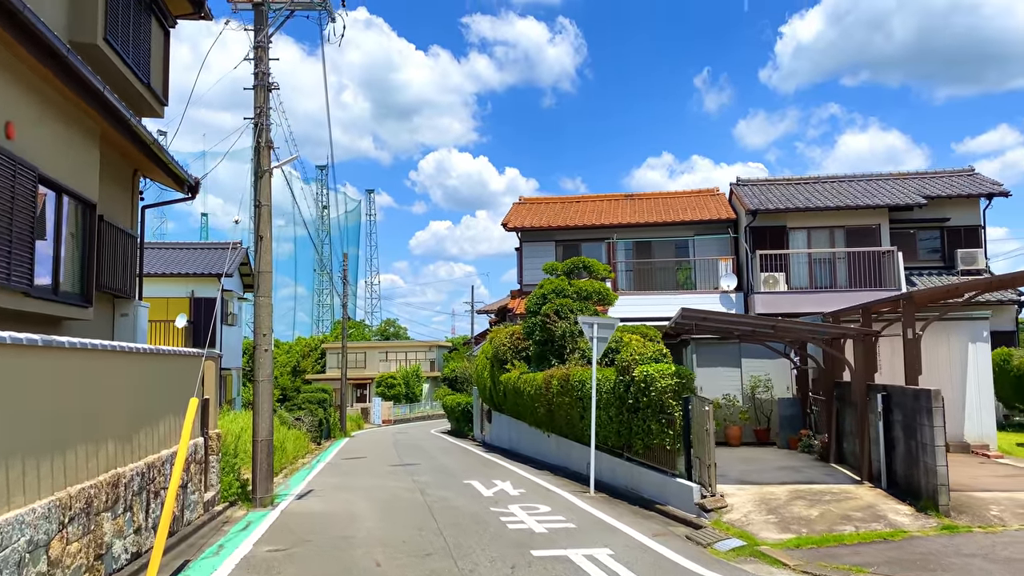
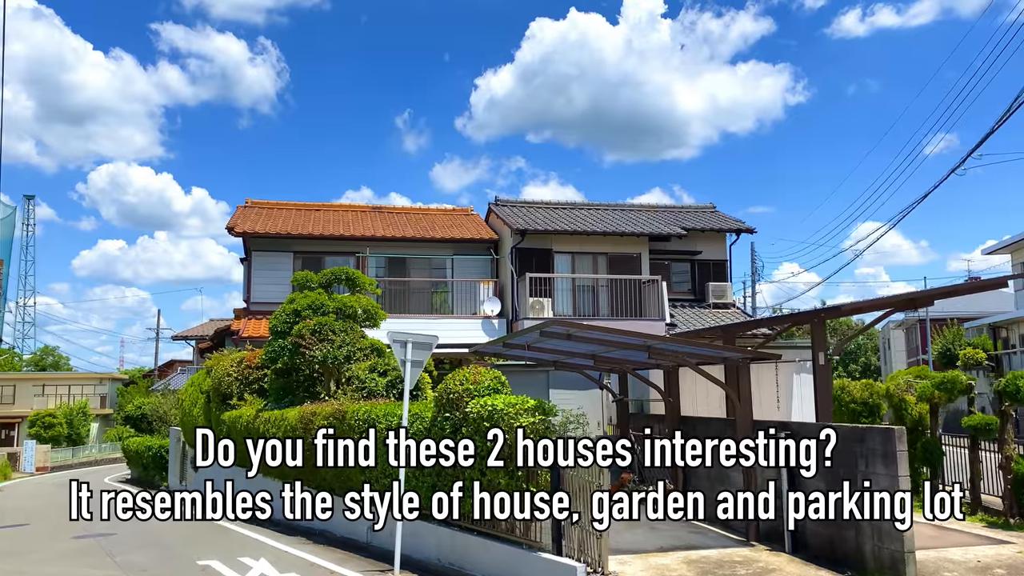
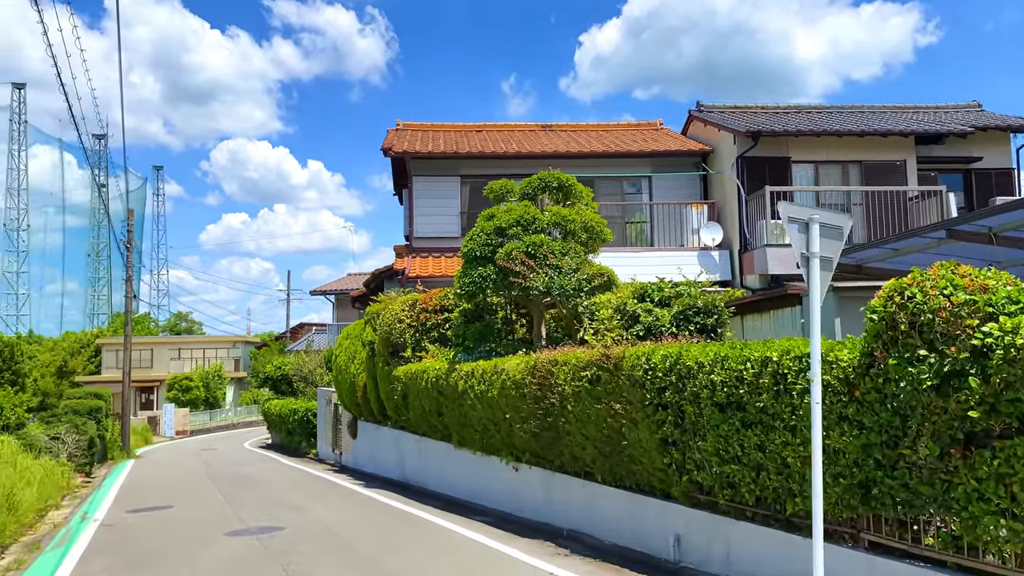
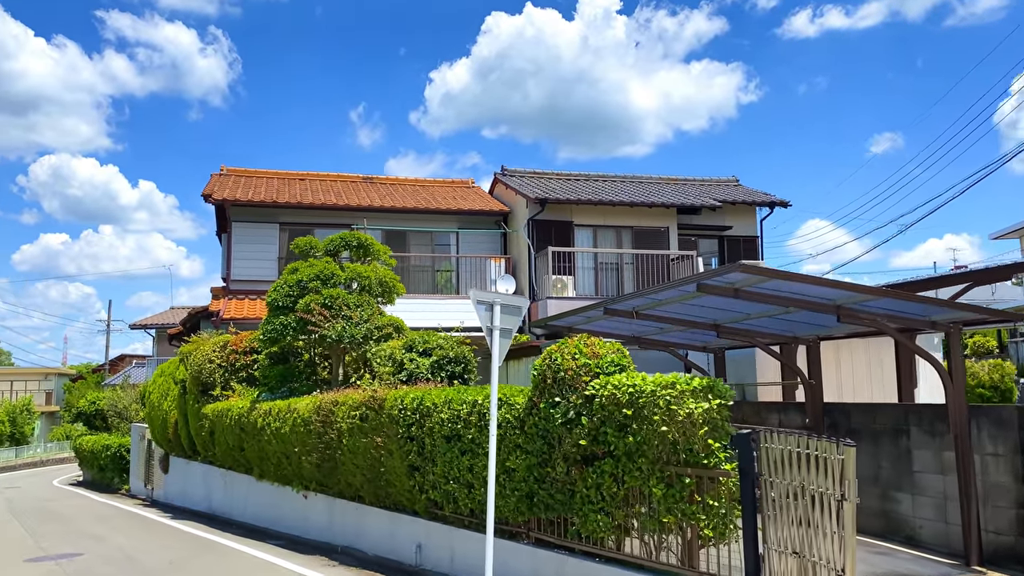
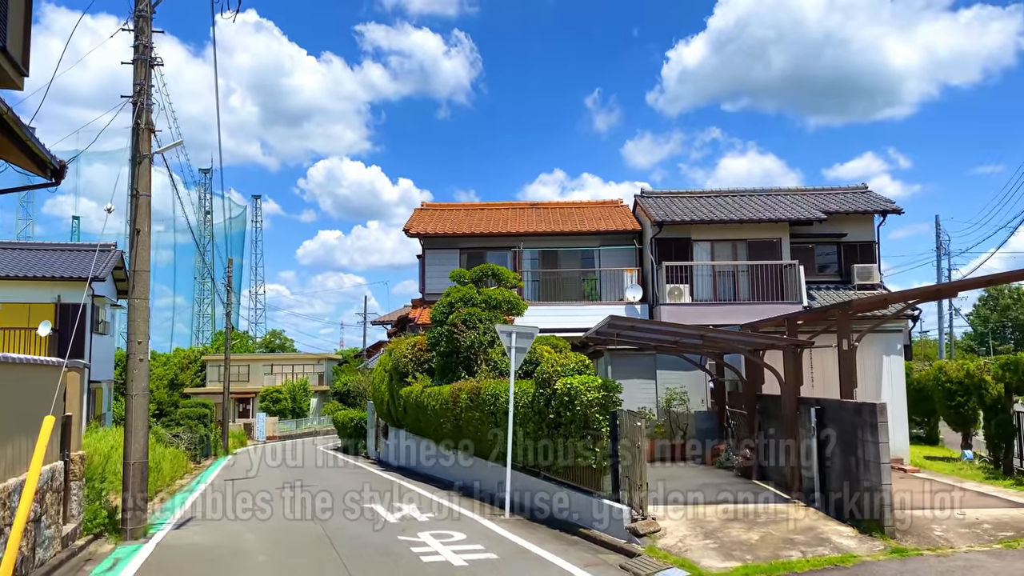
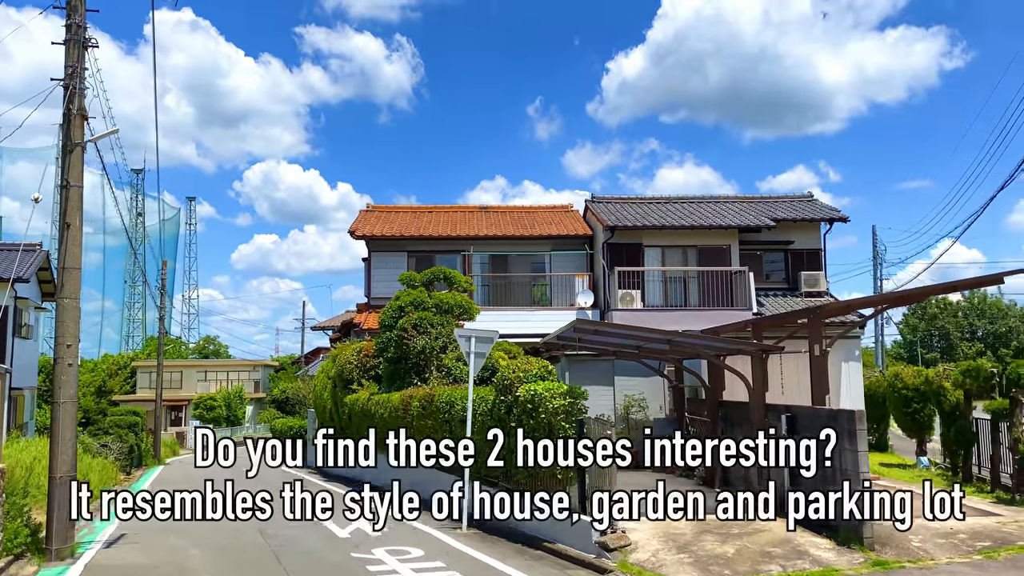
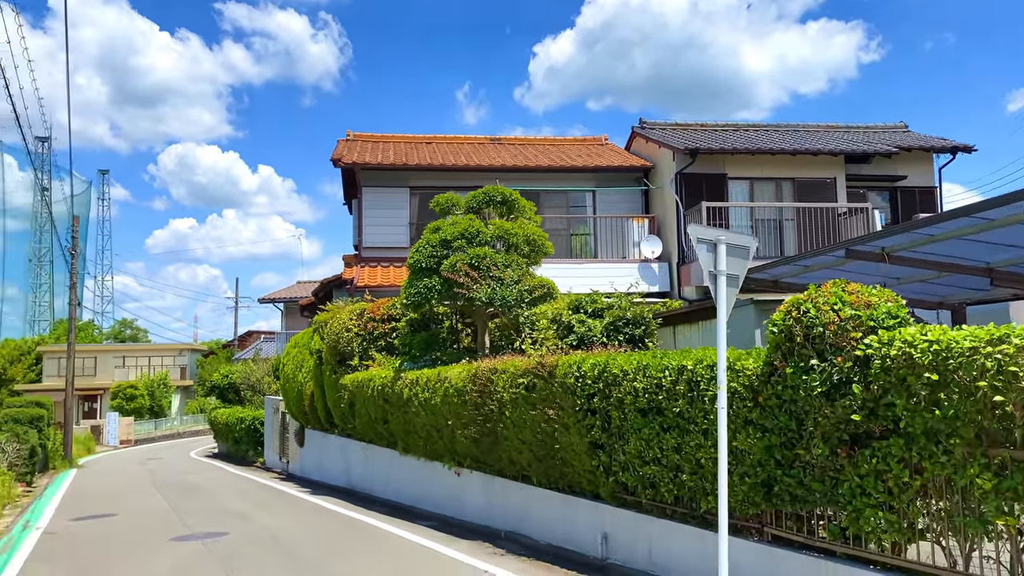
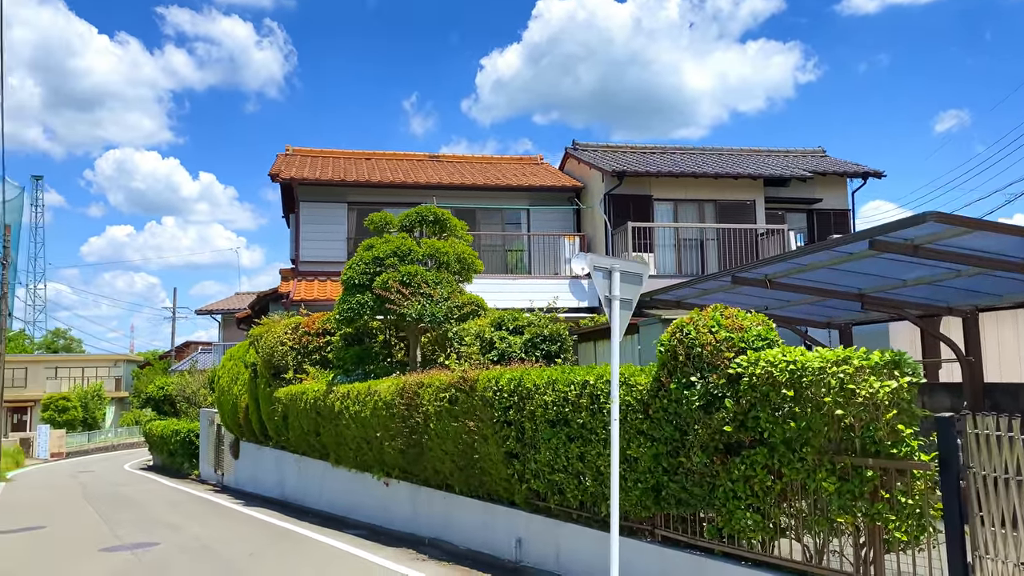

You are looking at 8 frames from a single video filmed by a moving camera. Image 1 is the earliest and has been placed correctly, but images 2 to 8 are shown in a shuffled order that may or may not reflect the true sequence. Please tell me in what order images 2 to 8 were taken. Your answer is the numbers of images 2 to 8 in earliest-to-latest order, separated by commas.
5, 6, 2, 4, 8, 7, 3
